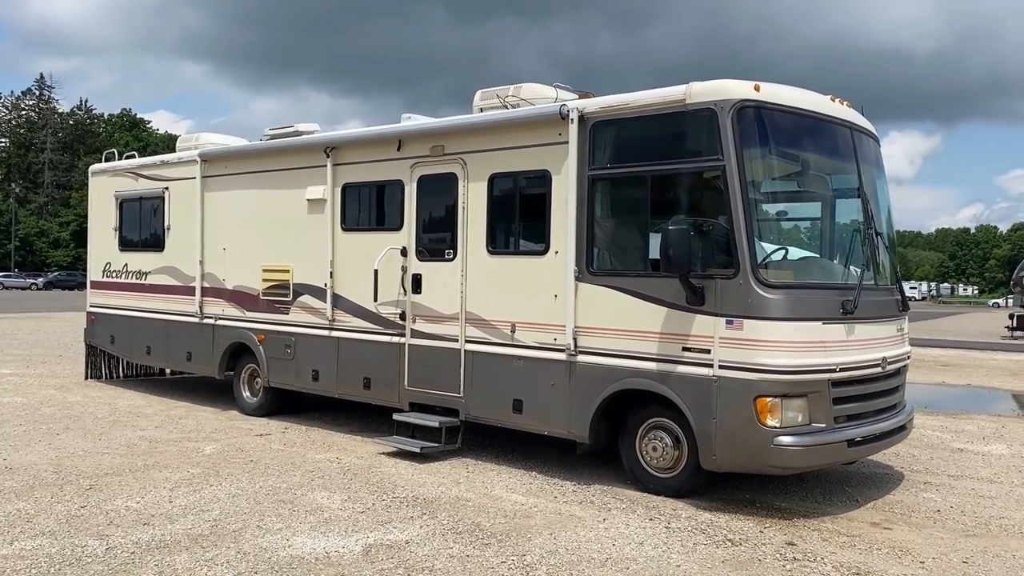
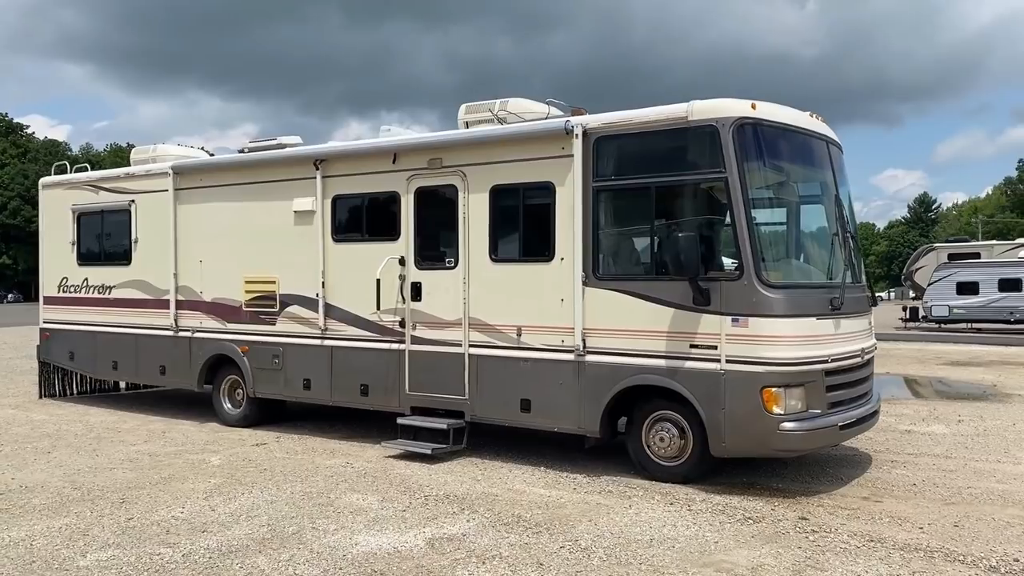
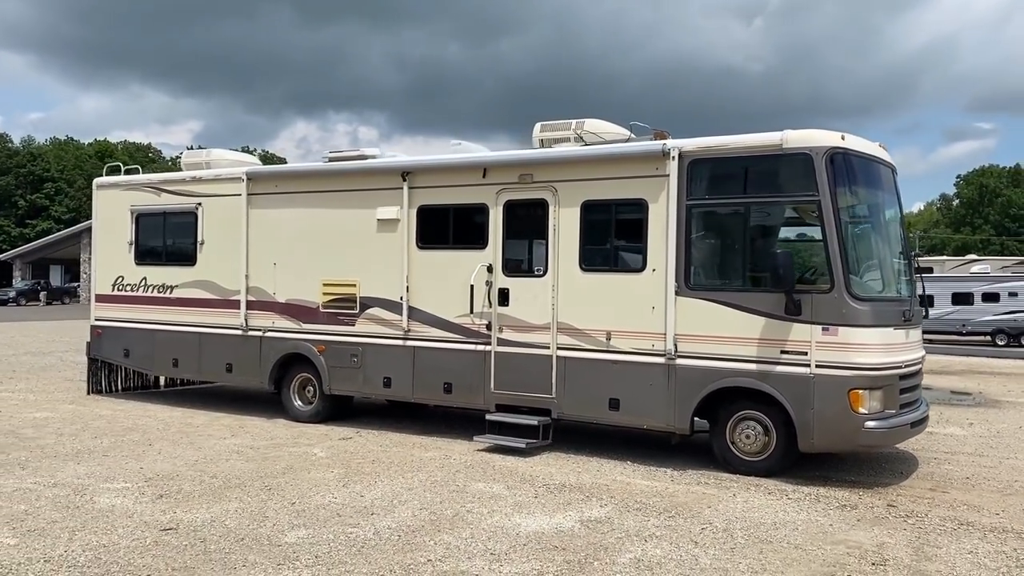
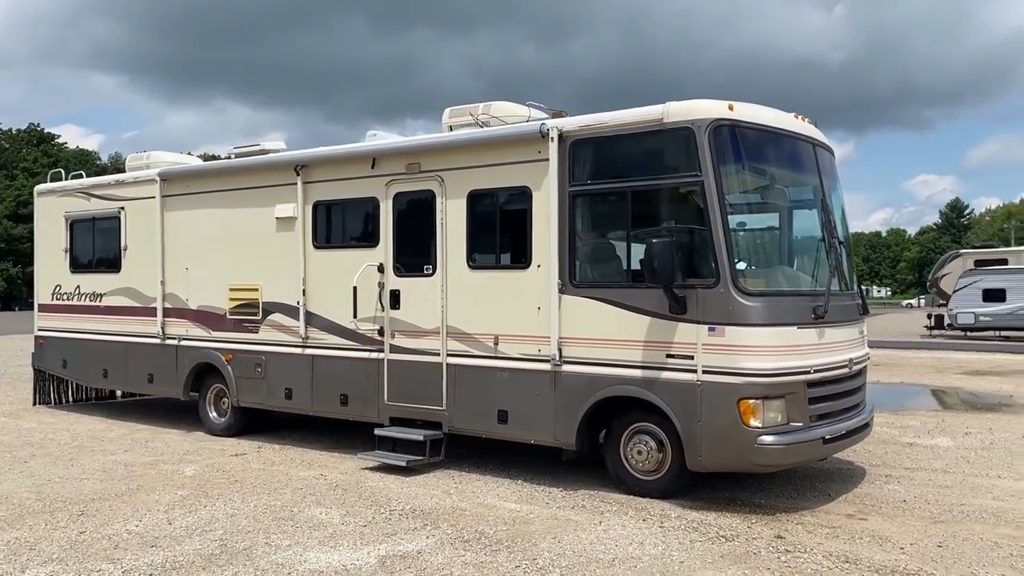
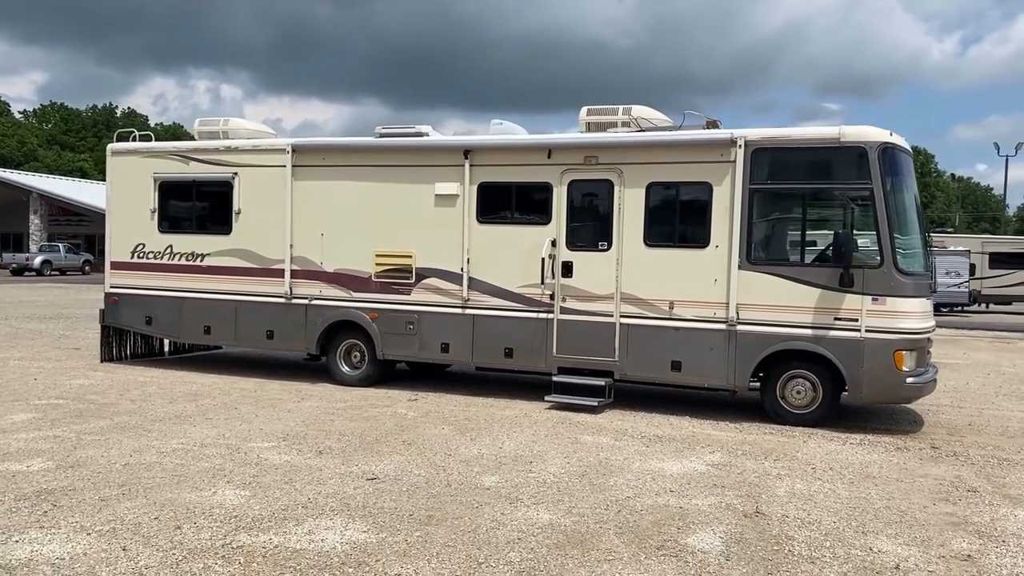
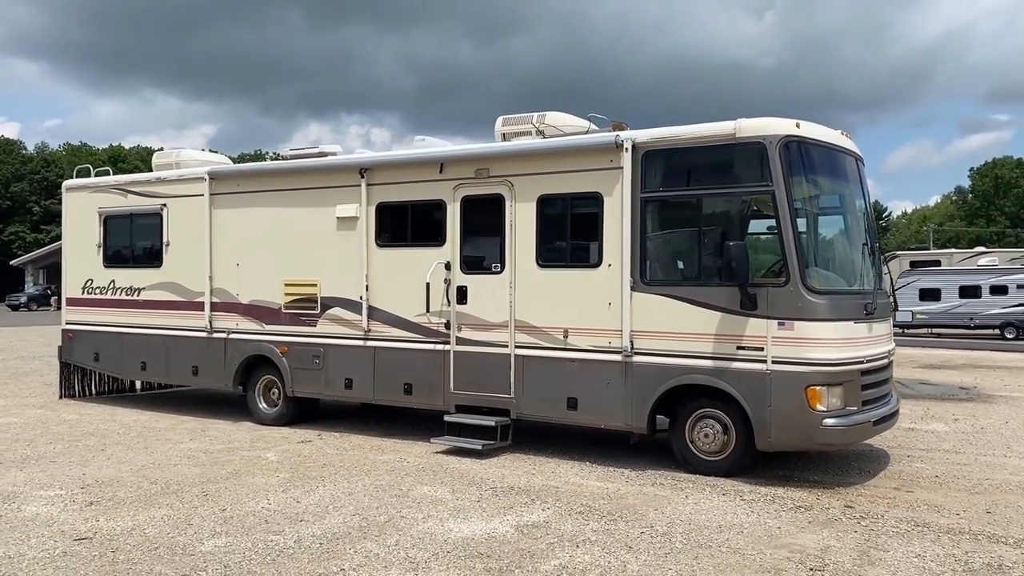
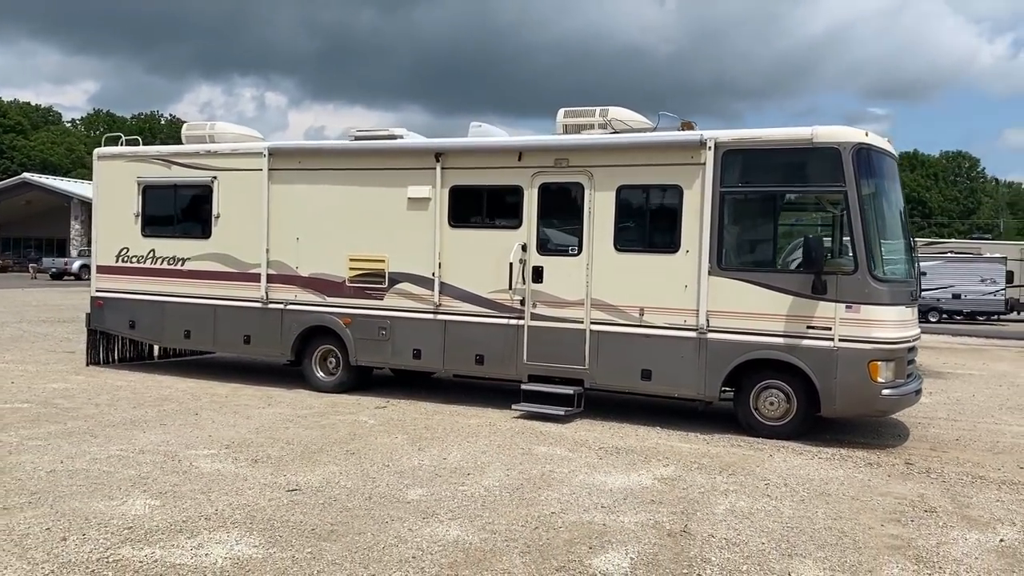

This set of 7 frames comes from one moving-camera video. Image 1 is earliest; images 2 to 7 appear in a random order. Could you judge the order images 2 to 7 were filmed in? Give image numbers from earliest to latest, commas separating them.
4, 2, 6, 3, 7, 5
